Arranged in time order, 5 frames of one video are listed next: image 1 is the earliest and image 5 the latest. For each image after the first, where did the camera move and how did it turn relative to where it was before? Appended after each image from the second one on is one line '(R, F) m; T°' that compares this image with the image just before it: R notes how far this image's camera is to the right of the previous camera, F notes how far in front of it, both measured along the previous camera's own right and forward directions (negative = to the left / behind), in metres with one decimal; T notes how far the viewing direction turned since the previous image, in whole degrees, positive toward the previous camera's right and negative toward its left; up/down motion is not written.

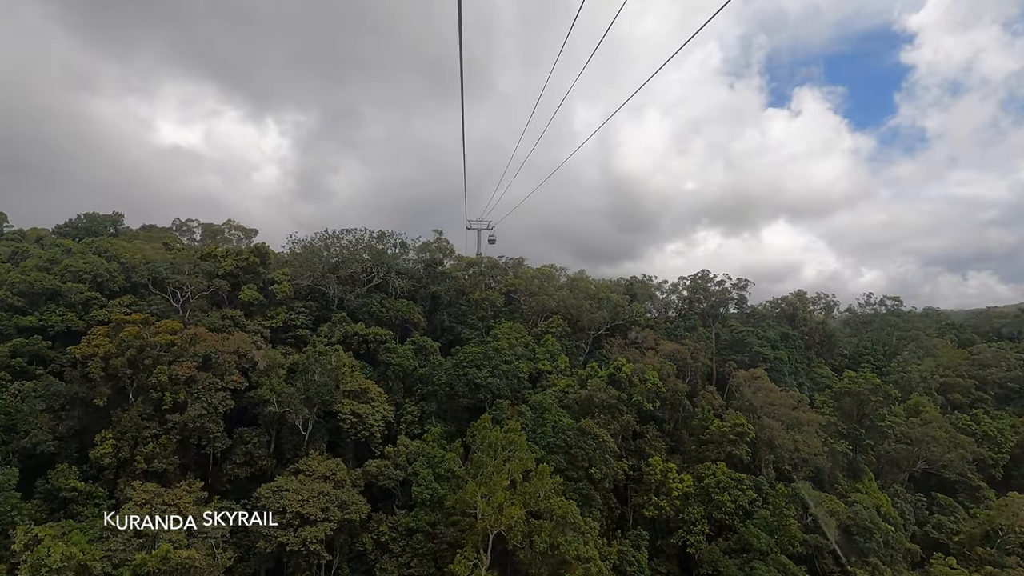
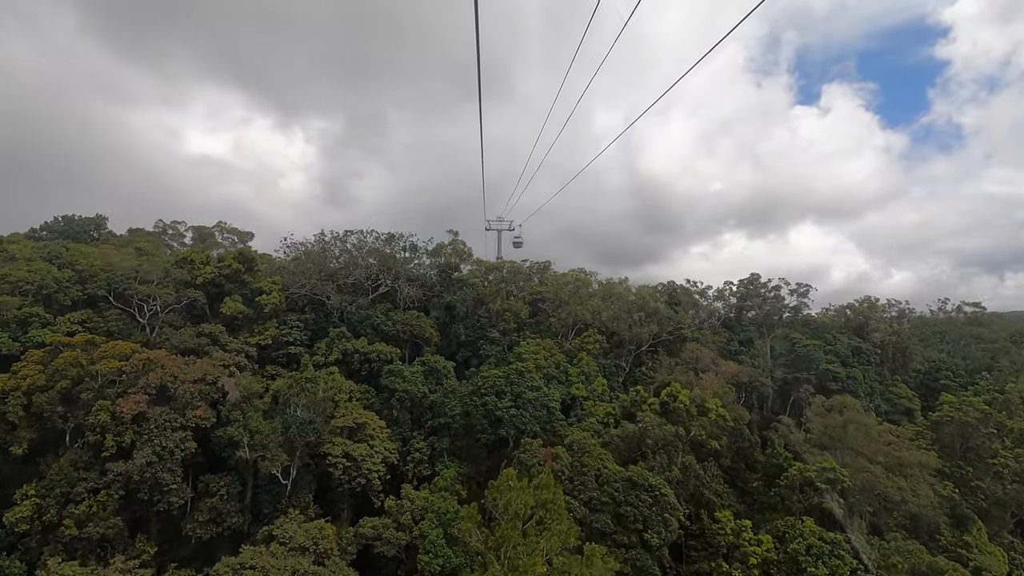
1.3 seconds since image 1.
(-0.3, +4.5) m; -2°
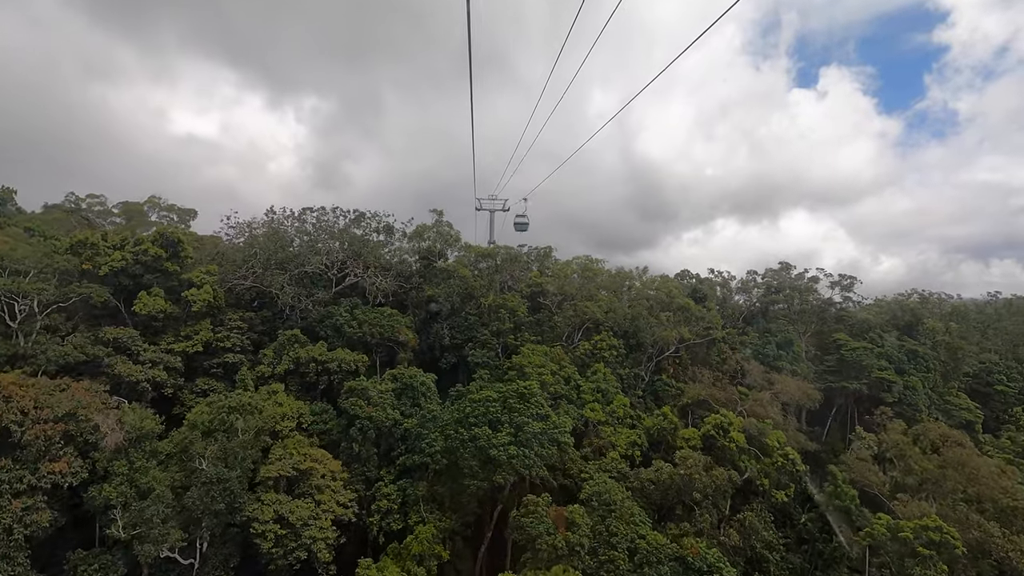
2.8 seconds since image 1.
(-0.2, +5.2) m; +1°
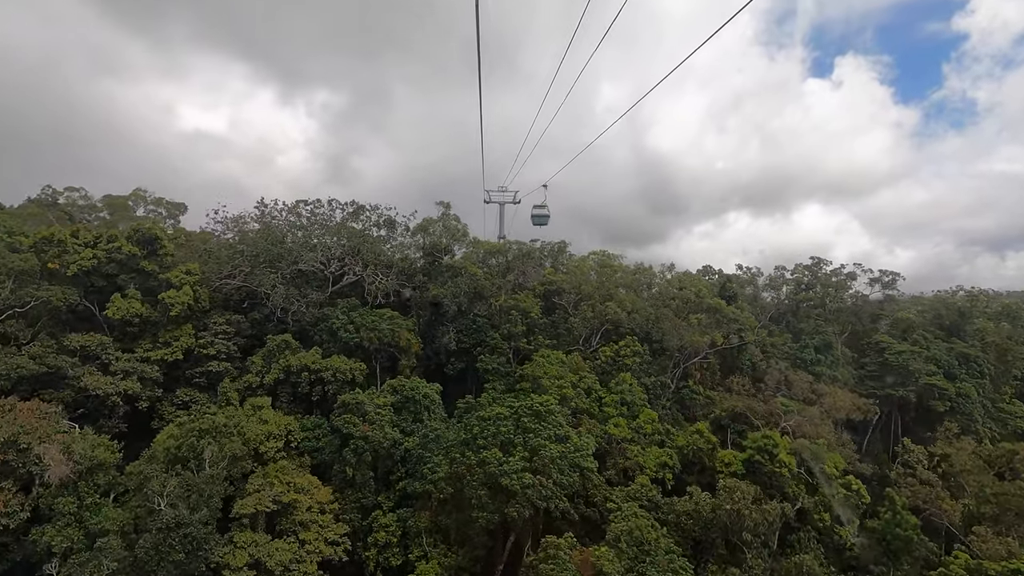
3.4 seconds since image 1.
(-0.2, +2.1) m; -1°
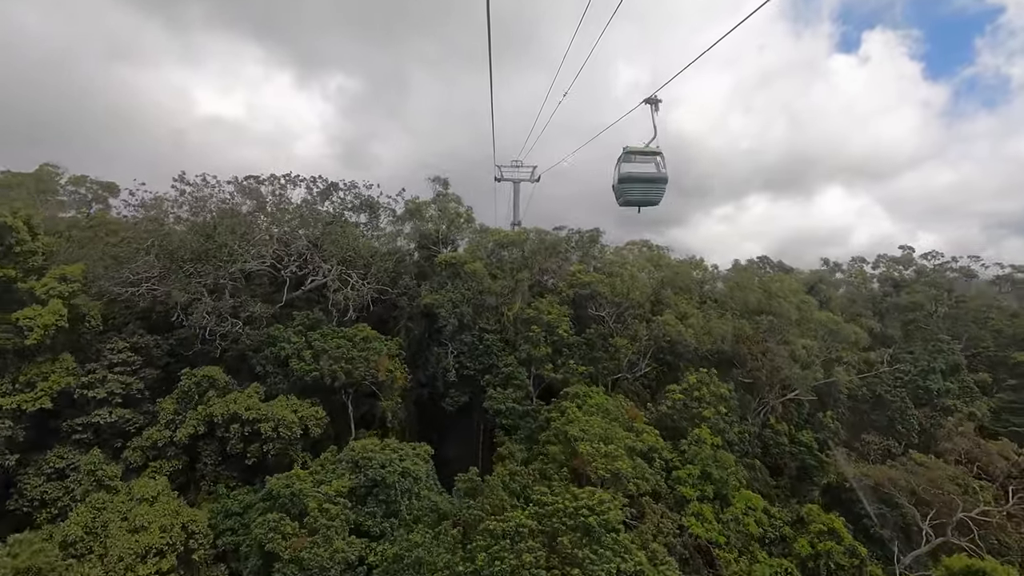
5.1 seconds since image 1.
(-0.3, +5.8) m; -1°
